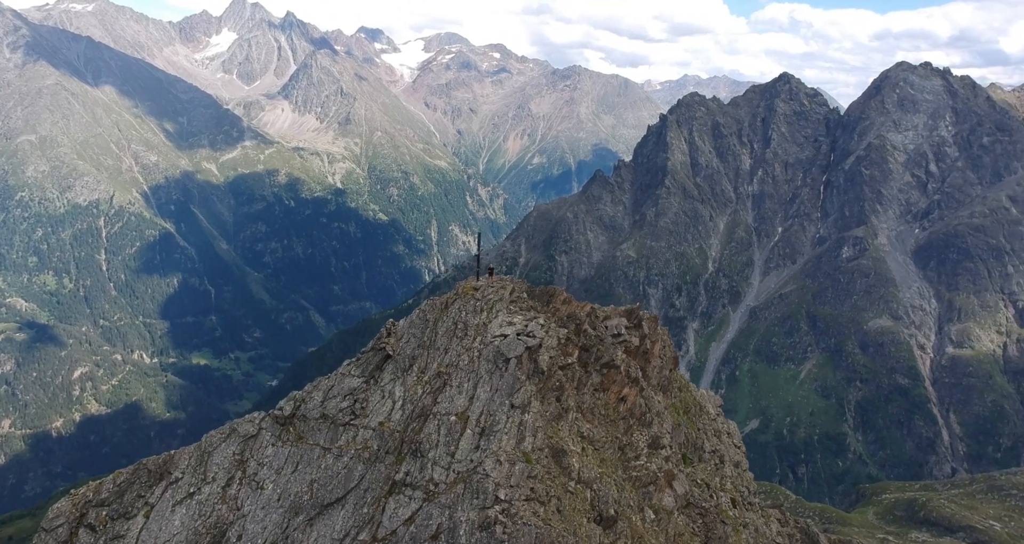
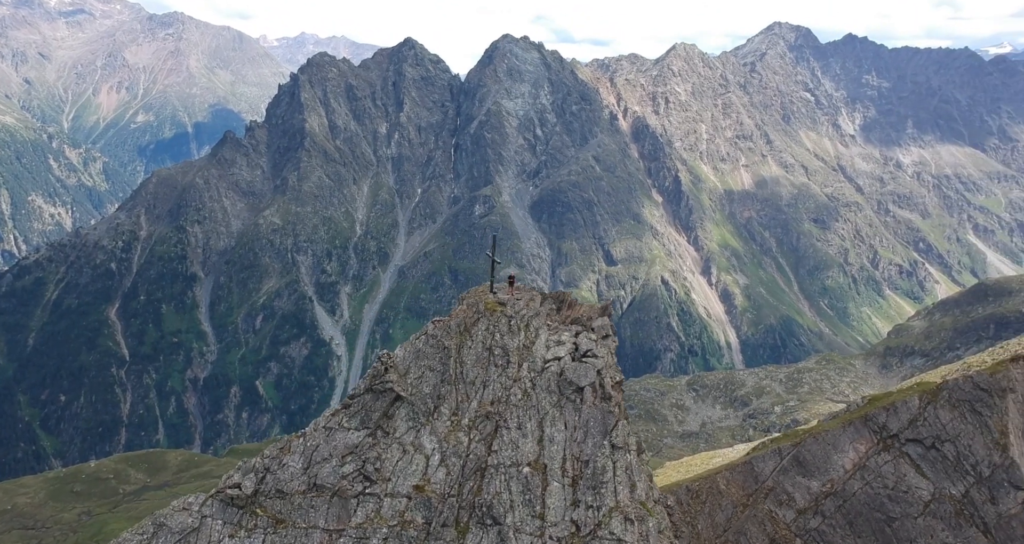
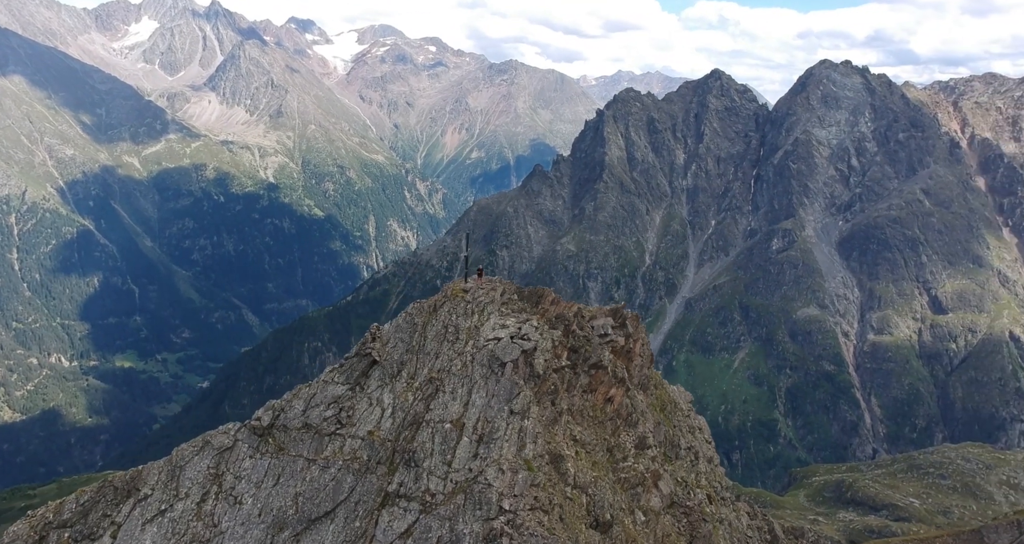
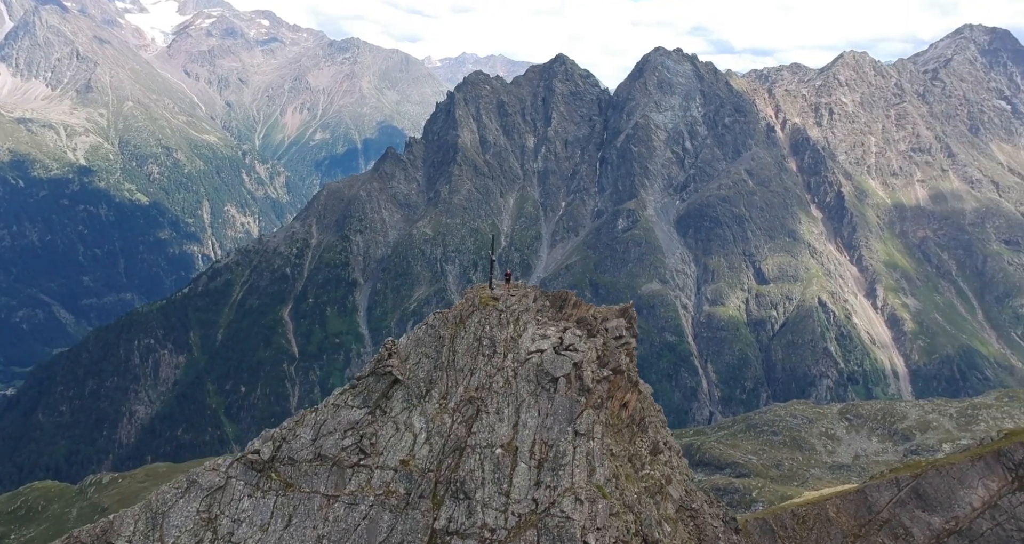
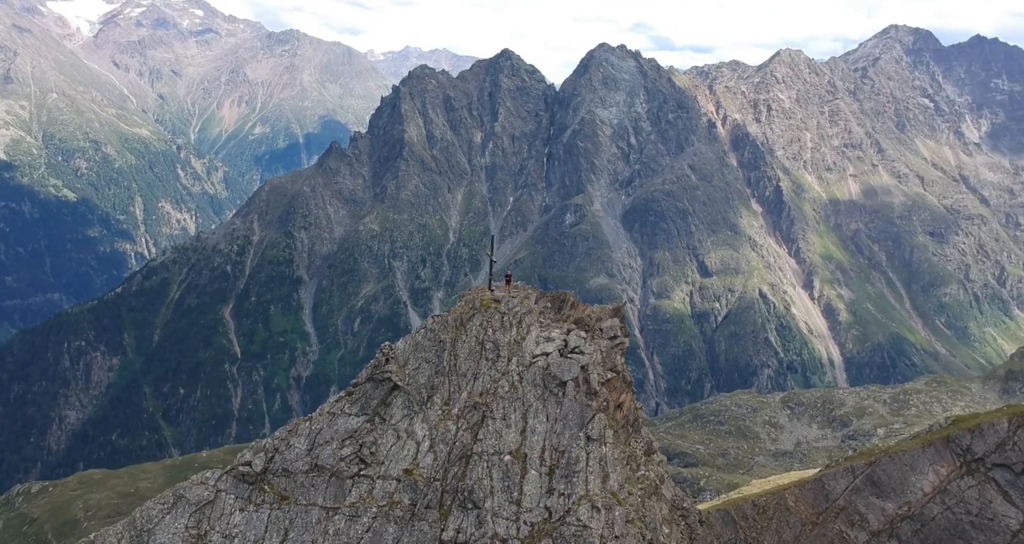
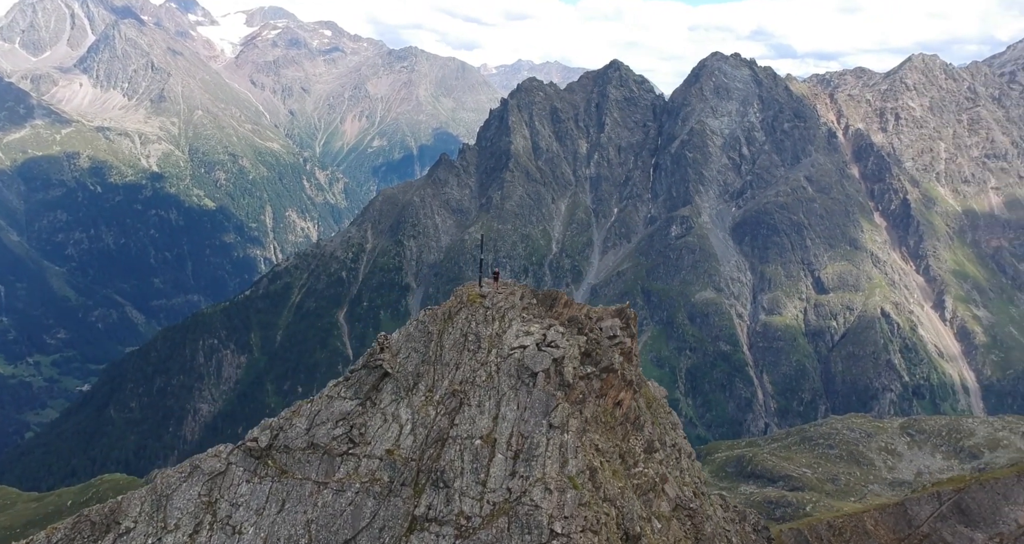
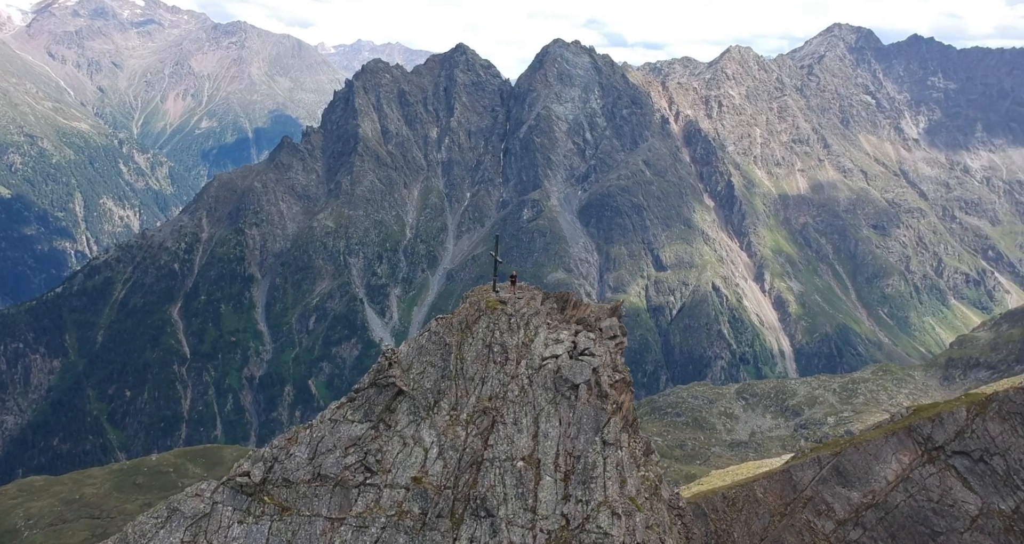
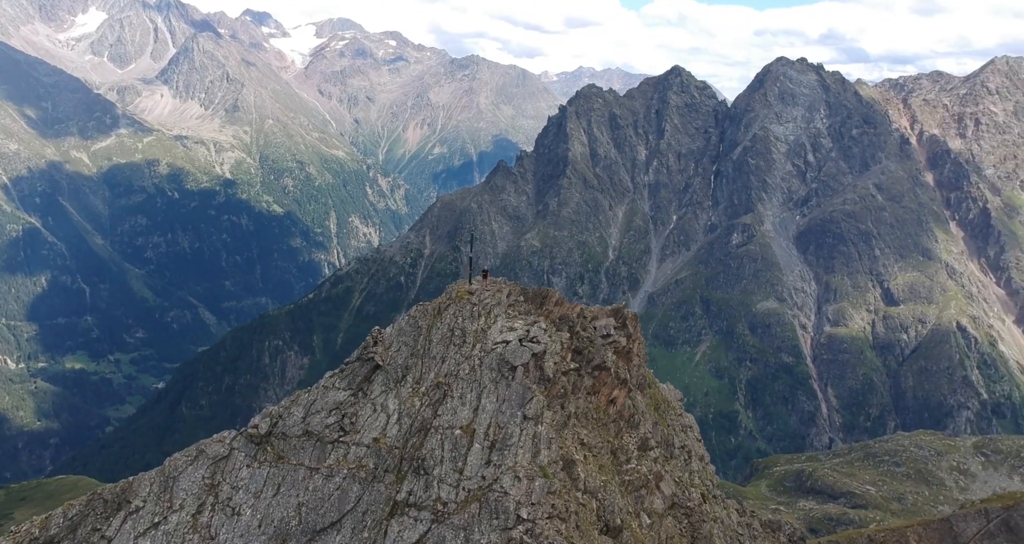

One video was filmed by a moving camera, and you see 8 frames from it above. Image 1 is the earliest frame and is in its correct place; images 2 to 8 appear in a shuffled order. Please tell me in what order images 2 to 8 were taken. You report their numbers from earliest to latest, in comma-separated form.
3, 8, 6, 4, 5, 7, 2
